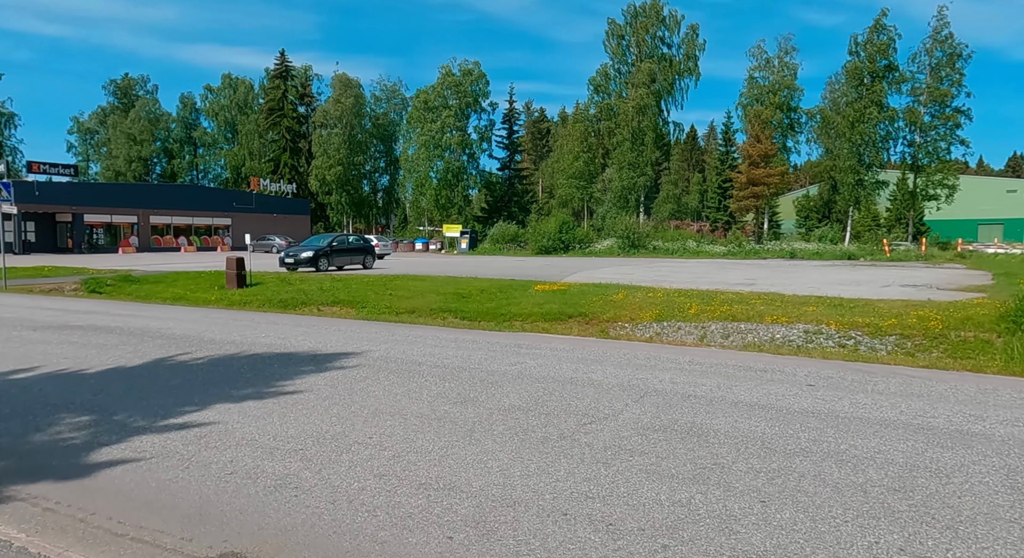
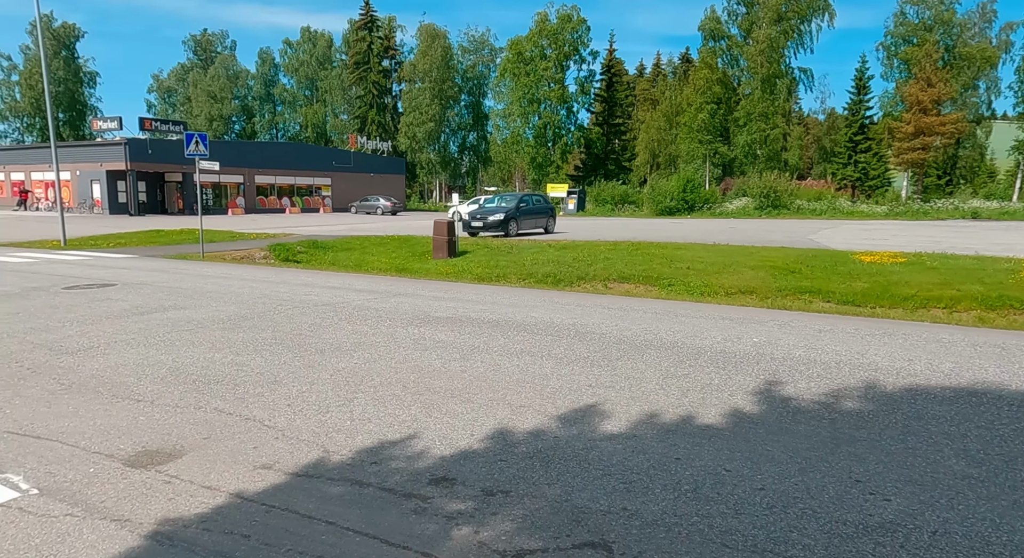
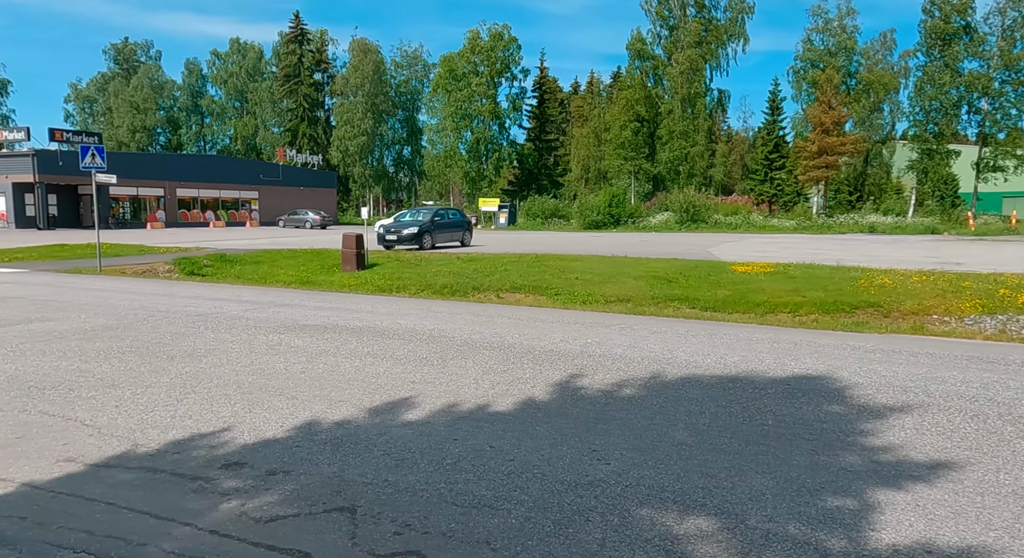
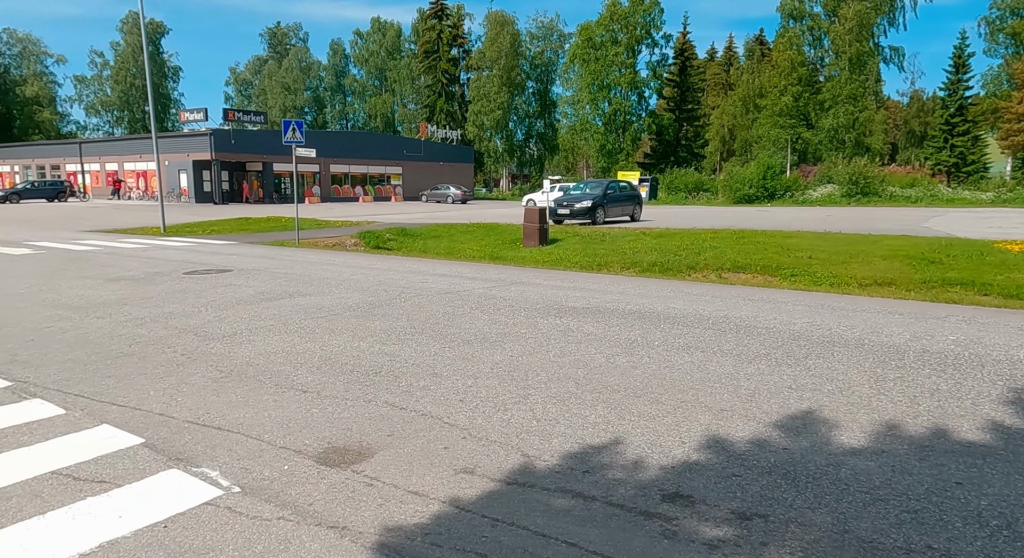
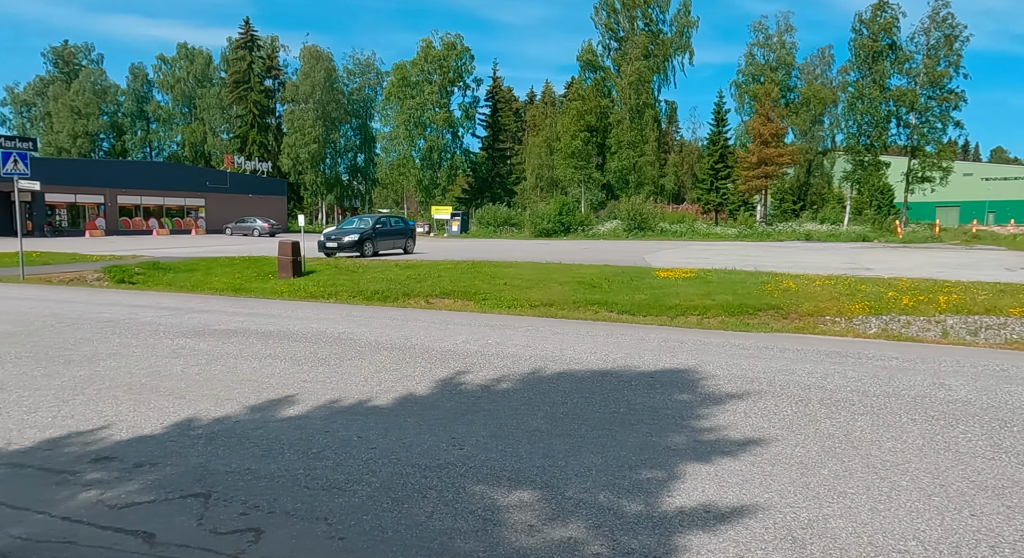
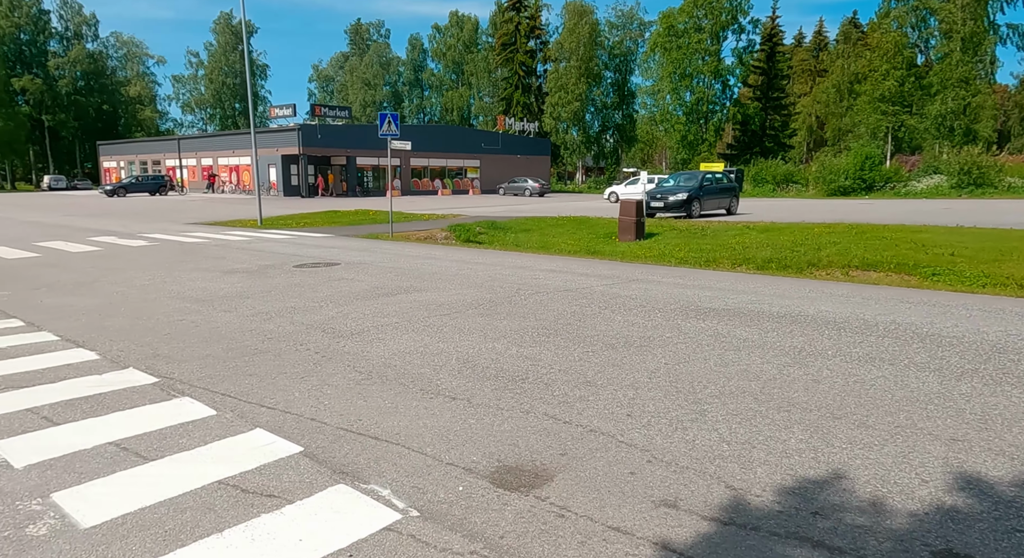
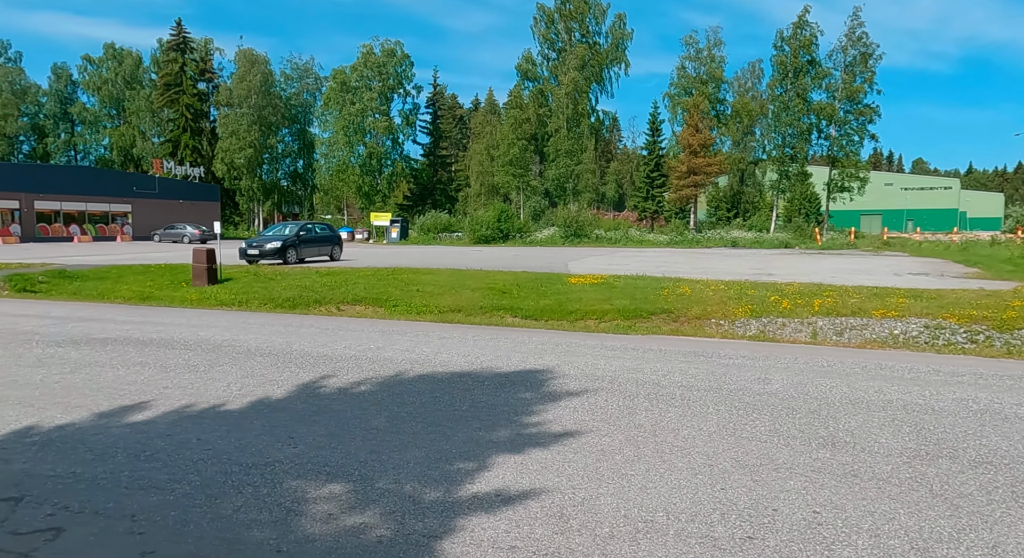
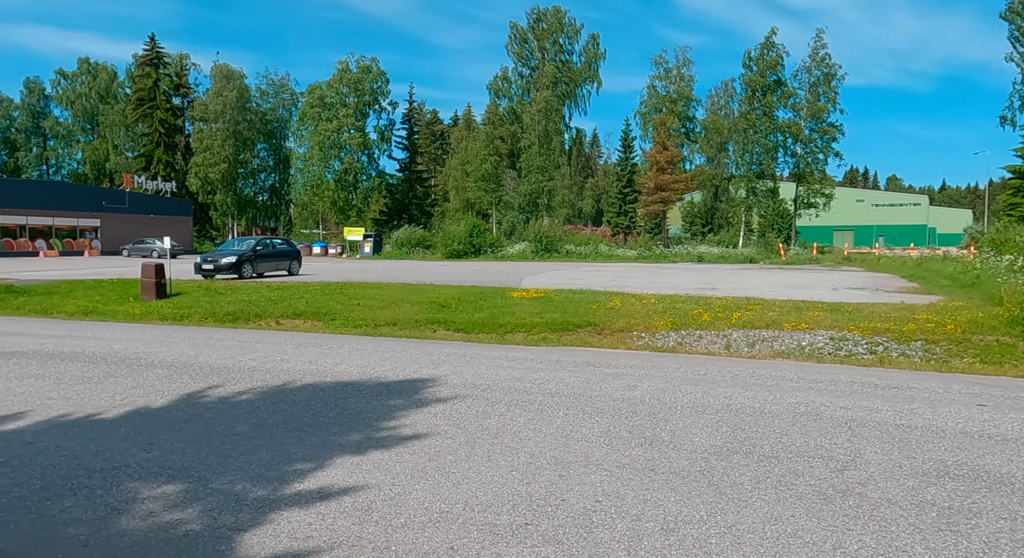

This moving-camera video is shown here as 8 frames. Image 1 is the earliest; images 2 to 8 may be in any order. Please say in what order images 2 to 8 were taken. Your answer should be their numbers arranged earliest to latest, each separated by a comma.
8, 7, 5, 3, 2, 4, 6
